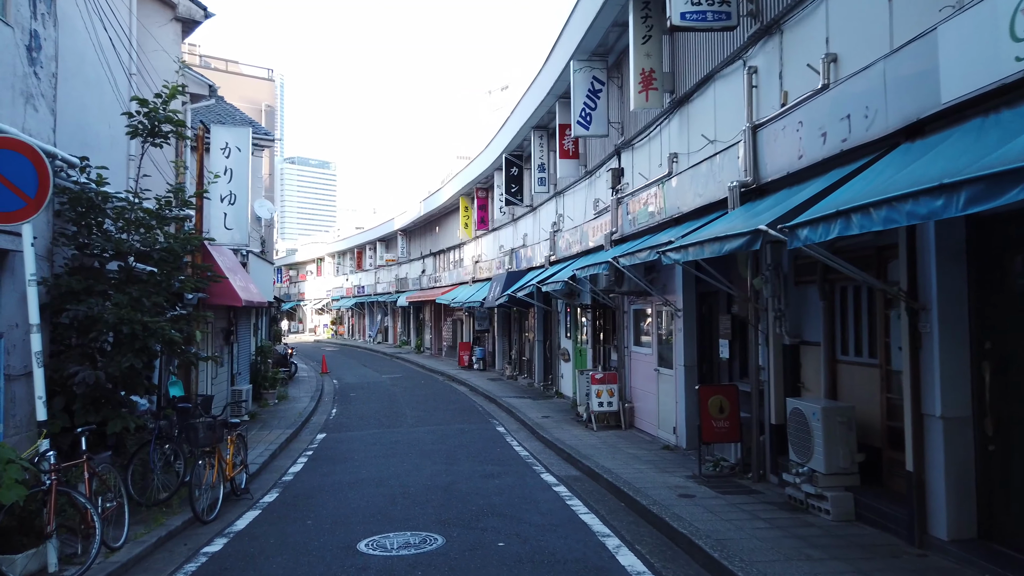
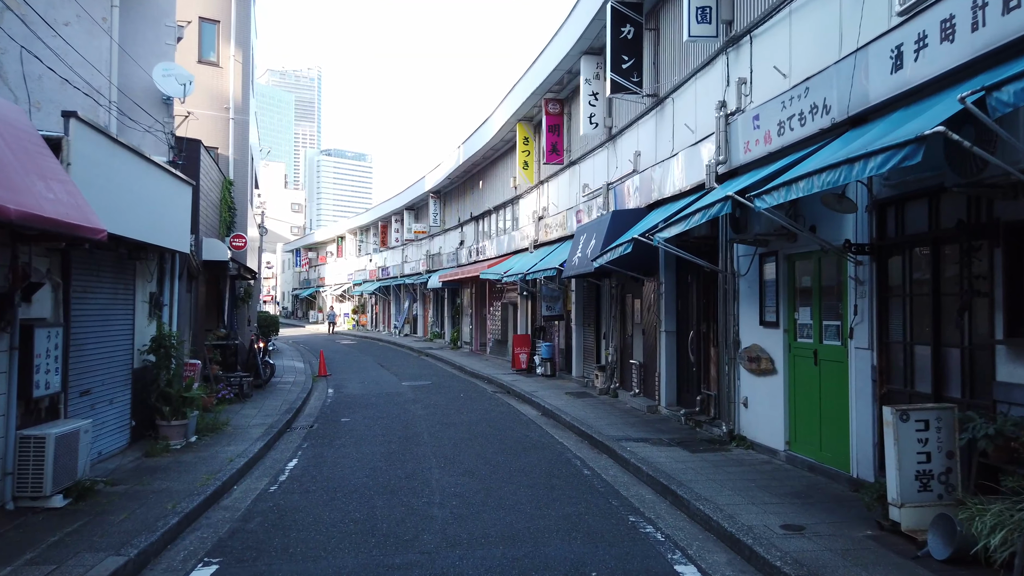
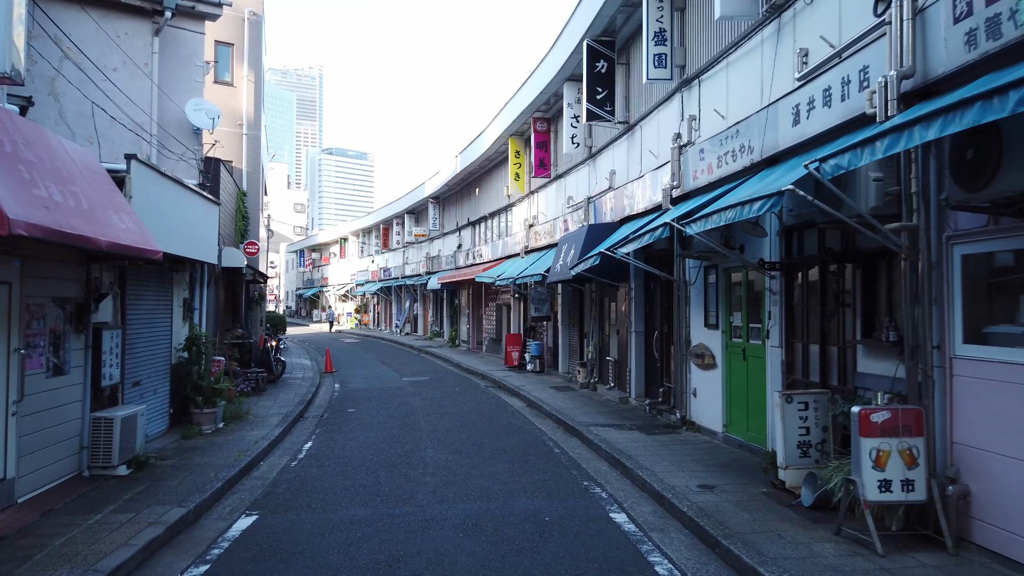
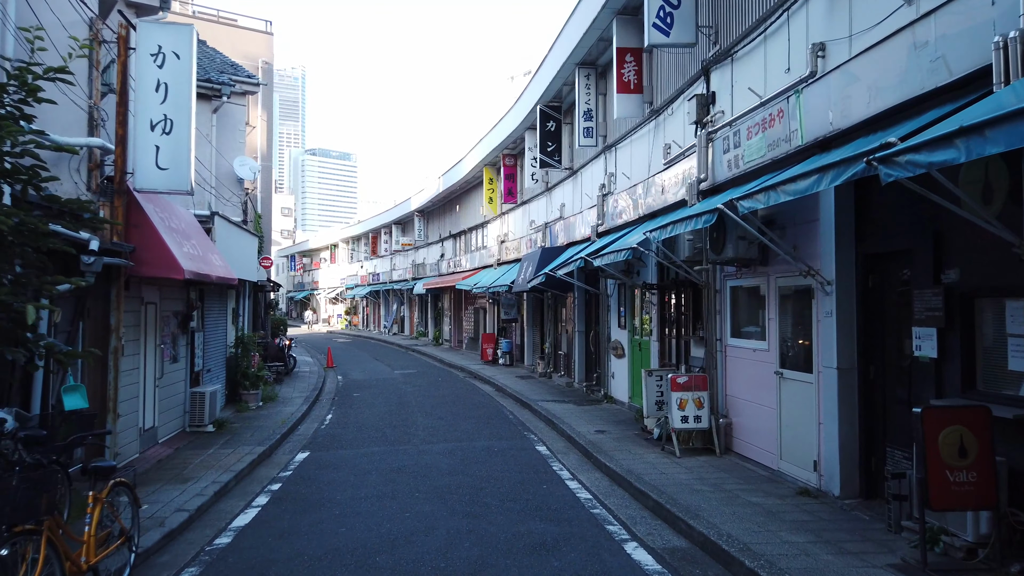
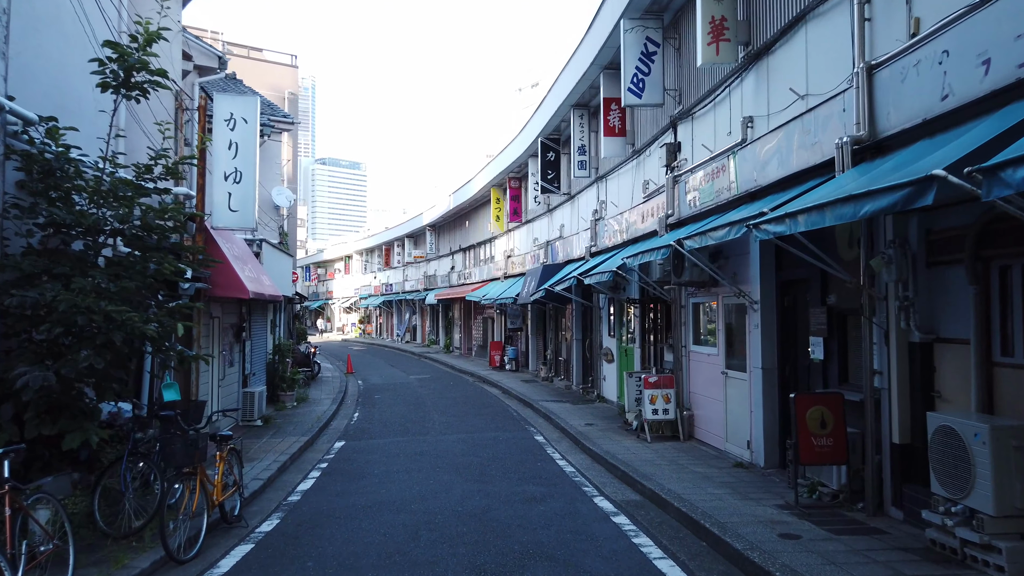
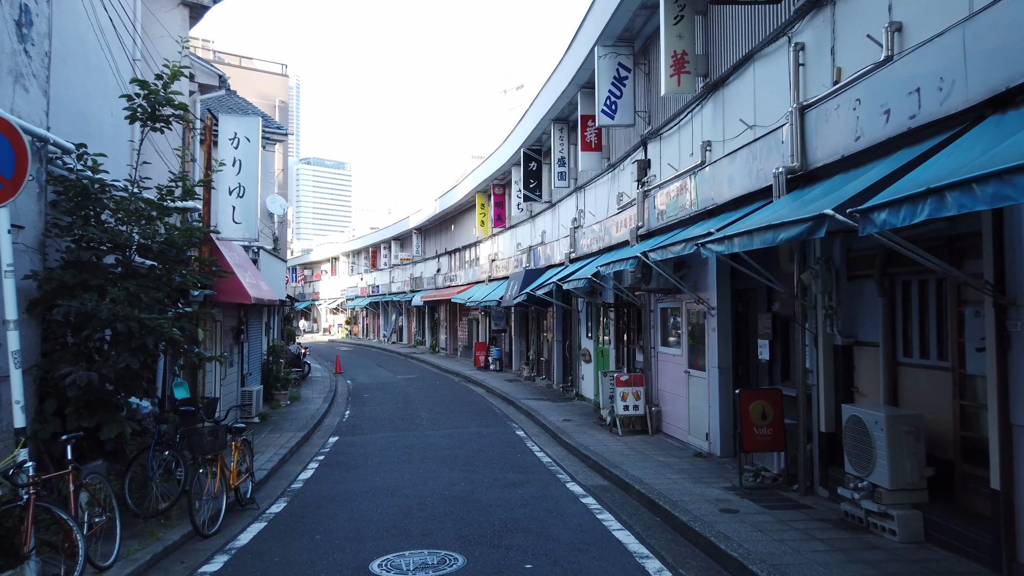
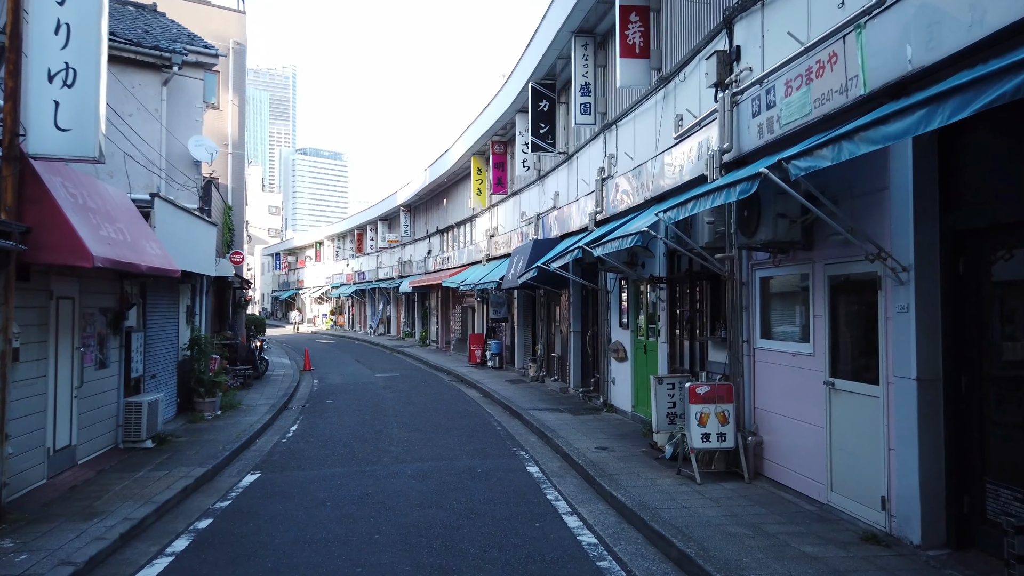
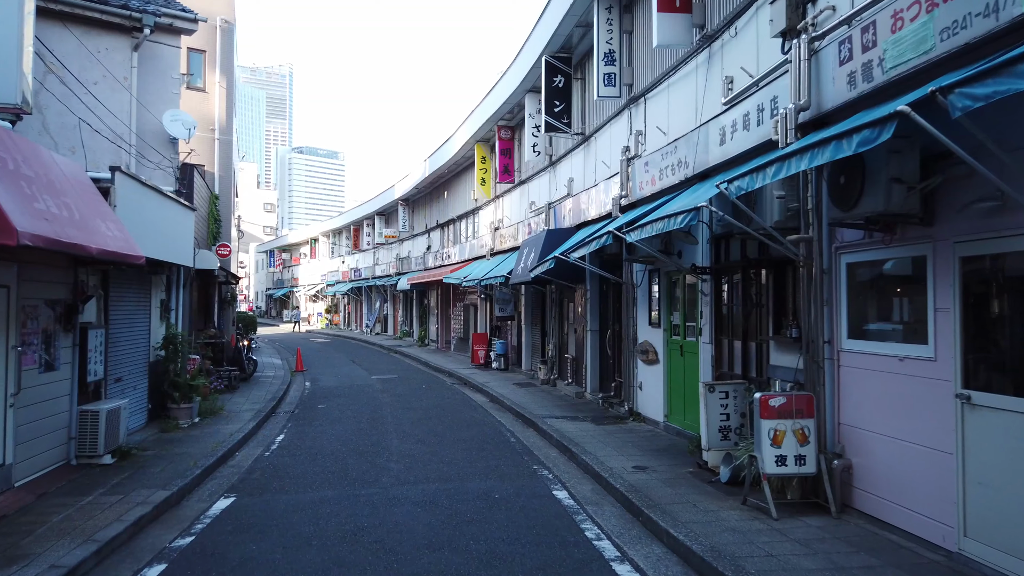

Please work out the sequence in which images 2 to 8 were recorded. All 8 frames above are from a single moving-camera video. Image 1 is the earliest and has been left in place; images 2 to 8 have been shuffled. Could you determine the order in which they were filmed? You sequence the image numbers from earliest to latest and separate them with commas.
6, 5, 4, 7, 8, 3, 2
